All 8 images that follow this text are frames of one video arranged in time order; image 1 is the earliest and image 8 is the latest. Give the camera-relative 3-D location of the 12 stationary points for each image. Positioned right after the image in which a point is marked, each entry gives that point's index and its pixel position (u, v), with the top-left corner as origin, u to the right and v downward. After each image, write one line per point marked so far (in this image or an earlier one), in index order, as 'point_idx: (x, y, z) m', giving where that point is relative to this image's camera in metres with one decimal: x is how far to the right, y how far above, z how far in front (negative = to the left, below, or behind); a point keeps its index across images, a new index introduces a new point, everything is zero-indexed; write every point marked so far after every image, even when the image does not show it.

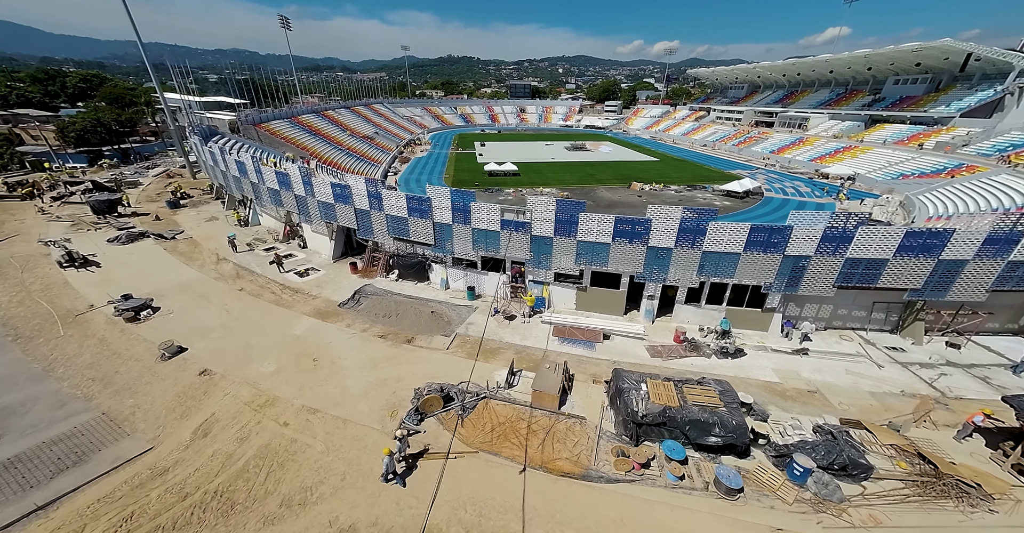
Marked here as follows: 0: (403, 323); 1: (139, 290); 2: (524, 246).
0: (-5.4, -2.7, +16.5) m
1: (-20.0, -1.3, +18.9) m
2: (+0.4, +1.1, +16.6) m
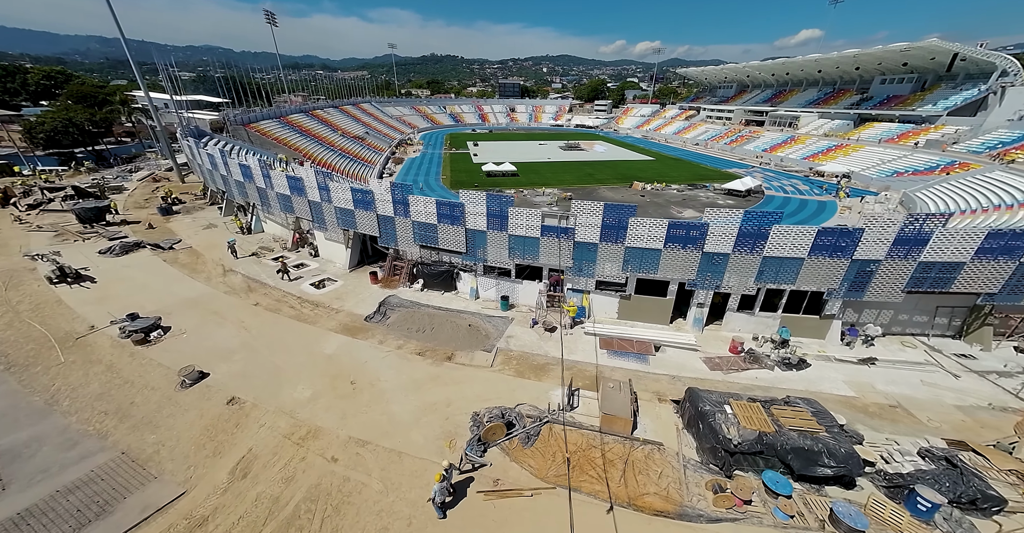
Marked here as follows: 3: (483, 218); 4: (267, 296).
0: (-3.4, -3.2, +15.4) m
1: (-18.1, -2.1, +17.3) m
2: (+2.3, +0.7, +15.7) m
3: (-1.4, +2.4, +16.6) m
4: (-13.4, -1.7, +19.2) m
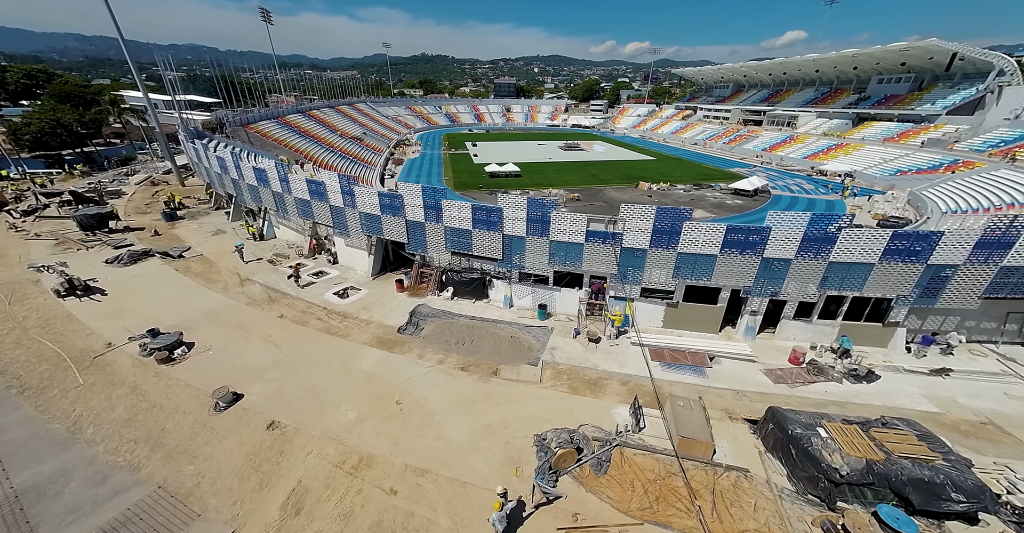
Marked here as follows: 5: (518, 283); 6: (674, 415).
0: (-1.5, -3.6, +14.6) m
1: (-16.2, -2.6, +16.3) m
2: (+4.2, +0.4, +15.0) m
3: (+0.5, +2.0, +15.8) m
4: (-11.5, -2.1, +18.2) m
5: (+0.2, -0.8, +17.8) m
6: (+4.7, -4.4, +10.3) m
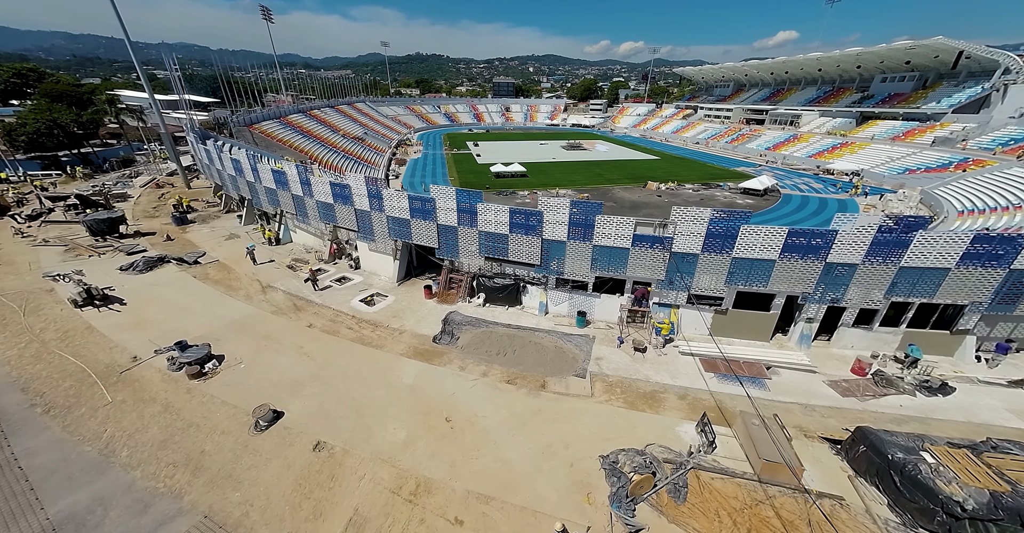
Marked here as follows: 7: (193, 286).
0: (+0.4, -3.9, +14.0) m
1: (-14.3, -3.0, +15.6) m
2: (+6.0, +0.1, +14.4) m
3: (+2.3, +1.7, +15.2) m
4: (-9.7, -2.5, +17.5) m
5: (+2.0, -1.1, +17.1) m
6: (+6.6, -4.7, +9.7) m
7: (-17.9, -1.1, +19.6) m
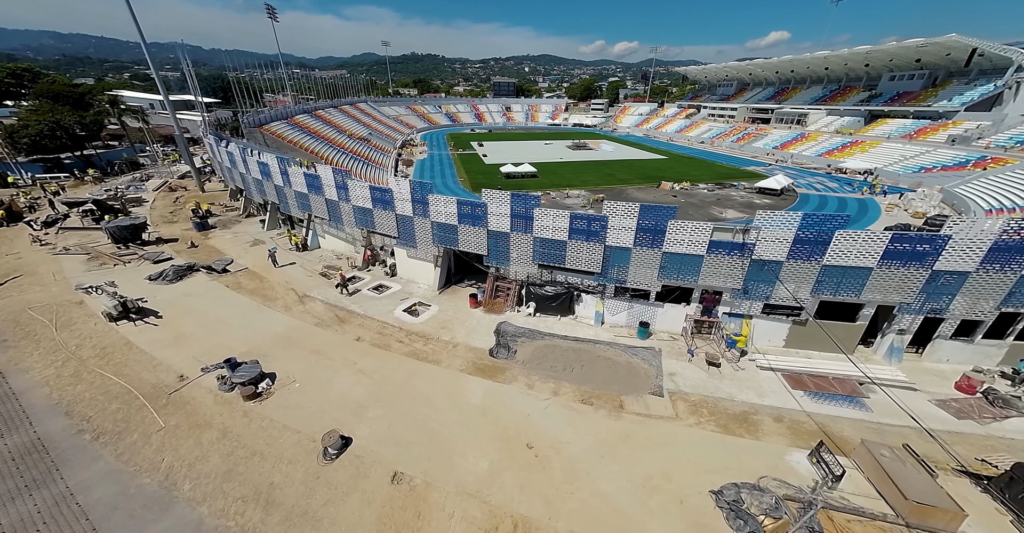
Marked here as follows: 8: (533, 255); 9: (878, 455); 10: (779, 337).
0: (+3.0, -4.3, +13.2) m
1: (-11.7, -3.5, +14.8) m
2: (+8.7, -0.3, +13.6) m
3: (+4.9, +1.3, +14.4) m
4: (-7.0, -3.0, +16.7) m
5: (+4.7, -1.5, +16.3) m
6: (+9.3, -5.0, +8.9) m
7: (-15.2, -1.6, +18.8) m
8: (+1.0, +0.5, +16.9) m
9: (+9.5, -4.9, +9.3) m
10: (+10.9, -2.9, +14.3) m
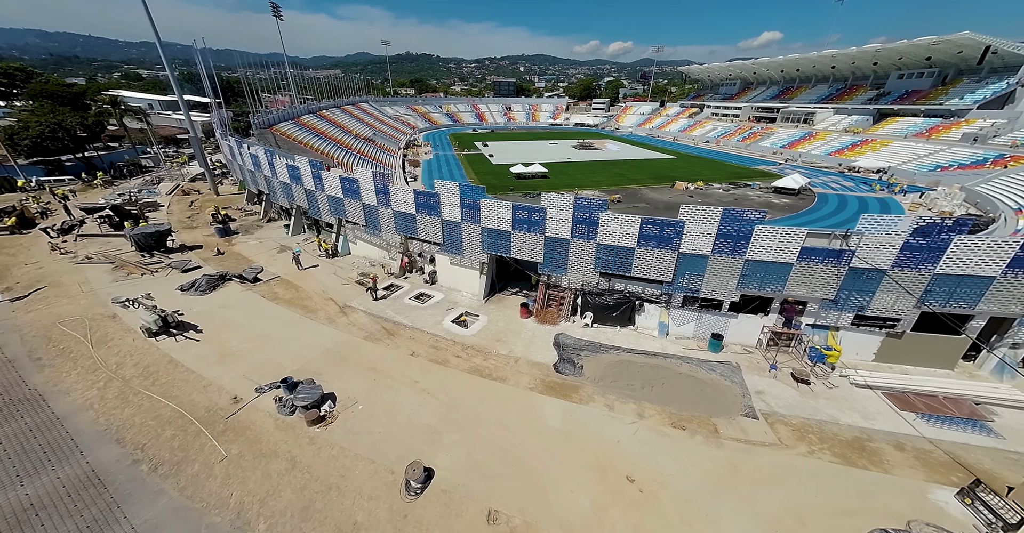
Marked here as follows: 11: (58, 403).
0: (+5.8, -4.7, +12.3) m
1: (-9.0, -3.9, +13.8) m
2: (+11.4, -0.6, +12.7) m
3: (+7.6, +0.9, +13.5) m
4: (-4.3, -3.4, +15.8) m
5: (+7.4, -1.9, +15.4) m
6: (+12.1, -5.4, +8.0) m
7: (-12.5, -2.1, +17.8) m
8: (+3.7, +0.1, +16.0) m
9: (+12.2, -5.2, +8.4) m
10: (+13.6, -3.3, +13.4) m
11: (-15.3, -4.6, +11.9) m
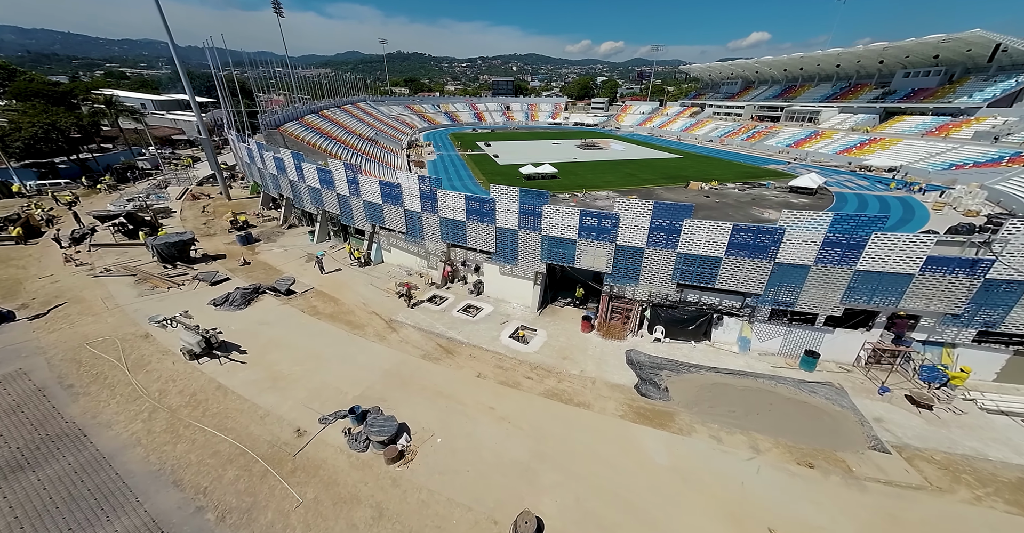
0: (+8.8, -5.2, +11.1) m
1: (-6.0, -4.5, +12.6) m
2: (+14.4, -1.1, +11.6) m
3: (+10.6, +0.5, +12.4) m
4: (-1.4, -3.9, +14.5) m
5: (+10.3, -2.3, +14.3) m
6: (+15.1, -5.8, +6.9) m
7: (-9.6, -2.7, +16.5) m
8: (+6.6, -0.3, +14.8) m
9: (+15.3, -5.6, +7.3) m
10: (+16.6, -3.7, +12.3) m
11: (-12.4, -5.2, +10.6) m
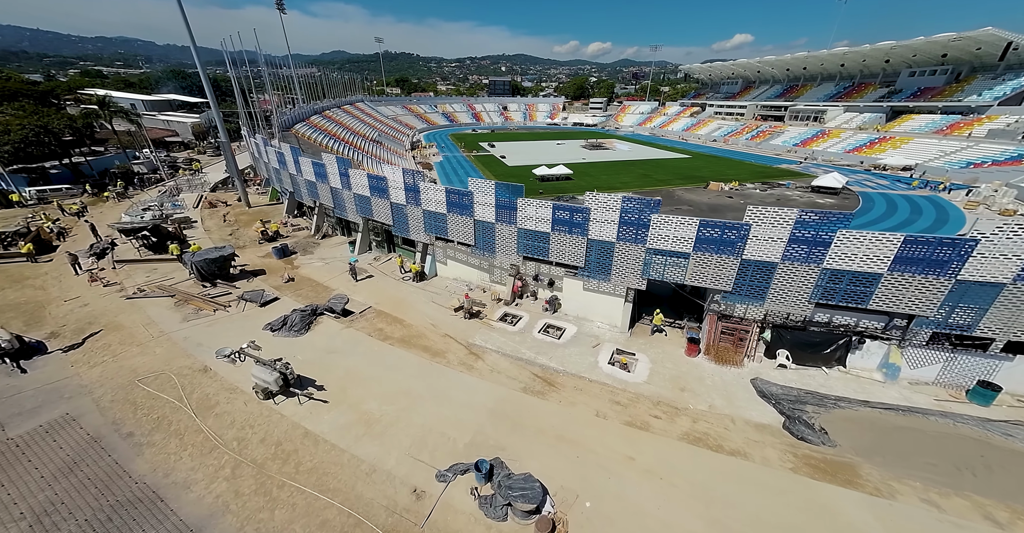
0: (+13.0, -5.8, +9.4) m
1: (-1.7, -5.3, +10.6) m
2: (+18.6, -1.6, +9.9) m
3: (+14.8, -0.1, +10.7) m
4: (+2.9, -4.7, +12.7) m
5: (+14.5, -2.9, +12.6) m
6: (+19.4, -6.4, +5.3) m
7: (-5.4, -3.5, +14.5) m
8: (+10.8, -1.0, +13.0) m
9: (+19.6, -6.2, +5.7) m
10: (+20.9, -4.2, +10.7) m
11: (-8.1, -6.1, +8.5) m
